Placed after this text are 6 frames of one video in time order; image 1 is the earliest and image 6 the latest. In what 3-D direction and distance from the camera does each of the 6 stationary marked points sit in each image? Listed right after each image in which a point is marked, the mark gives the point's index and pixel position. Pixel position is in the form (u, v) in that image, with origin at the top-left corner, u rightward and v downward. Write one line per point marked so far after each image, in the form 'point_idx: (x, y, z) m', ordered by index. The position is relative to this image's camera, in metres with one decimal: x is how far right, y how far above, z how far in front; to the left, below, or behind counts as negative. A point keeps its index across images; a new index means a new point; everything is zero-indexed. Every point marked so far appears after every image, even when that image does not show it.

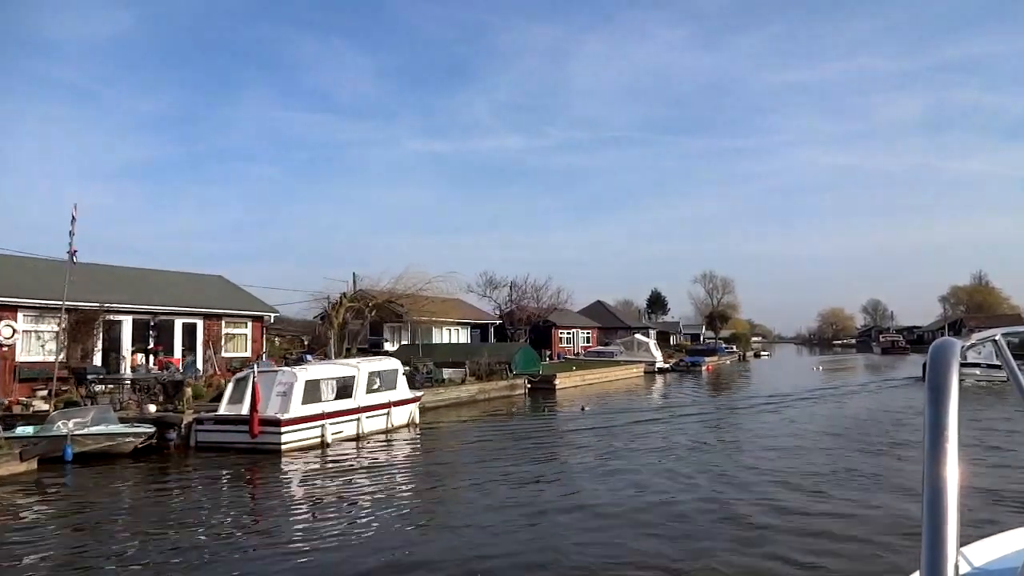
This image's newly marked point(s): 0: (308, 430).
0: (-3.8, -2.7, +14.7) m
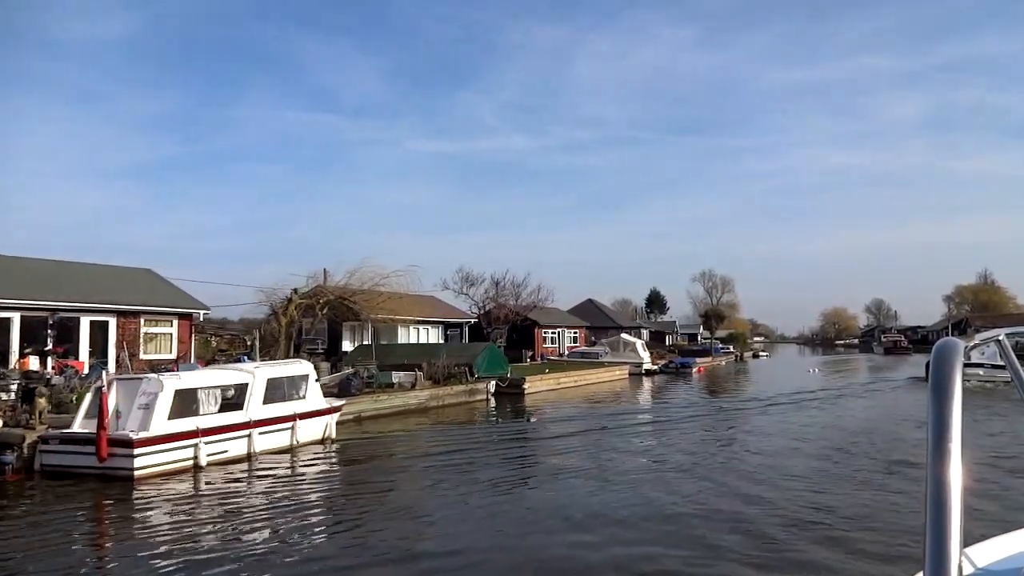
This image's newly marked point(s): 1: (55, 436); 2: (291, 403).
0: (-5.1, -2.5, +12.0) m
1: (-6.9, -2.2, +11.9) m
2: (-4.1, -2.1, +14.4) m
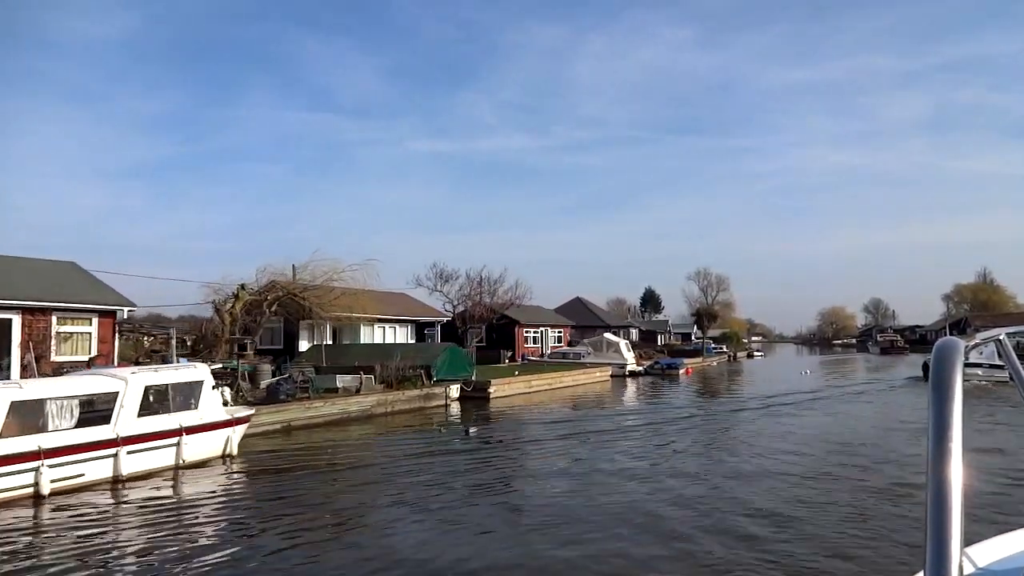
0: (-6.3, -2.4, +9.9) m
1: (-8.1, -2.1, +9.8) m
2: (-5.3, -2.0, +12.3) m
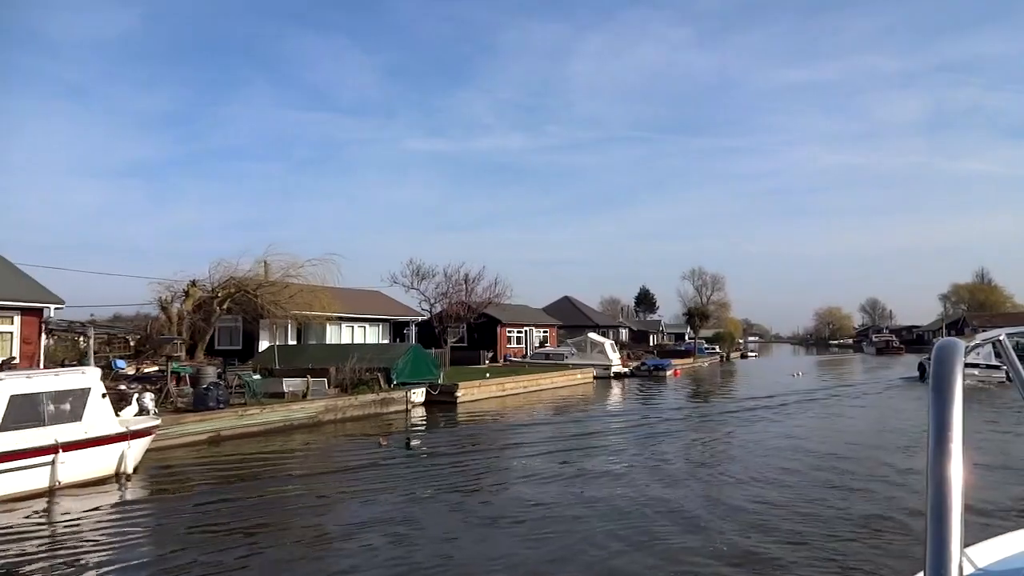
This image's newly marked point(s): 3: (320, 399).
0: (-7.2, -2.3, +8.2) m
1: (-9.0, -2.0, +8.0) m
2: (-6.2, -1.9, +10.5) m
3: (-4.8, -2.8, +19.3) m
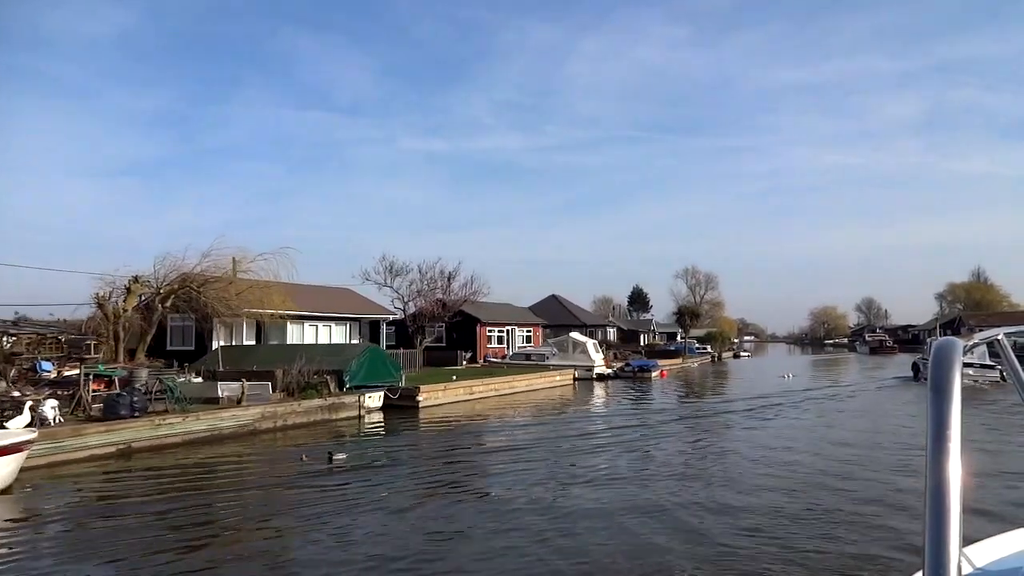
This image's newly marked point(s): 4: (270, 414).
0: (-8.1, -2.2, +6.5) m
1: (-9.9, -1.9, +6.3) m
2: (-7.1, -1.8, +8.8) m
3: (-5.7, -2.6, +17.6) m
4: (-5.3, -2.8, +17.6) m
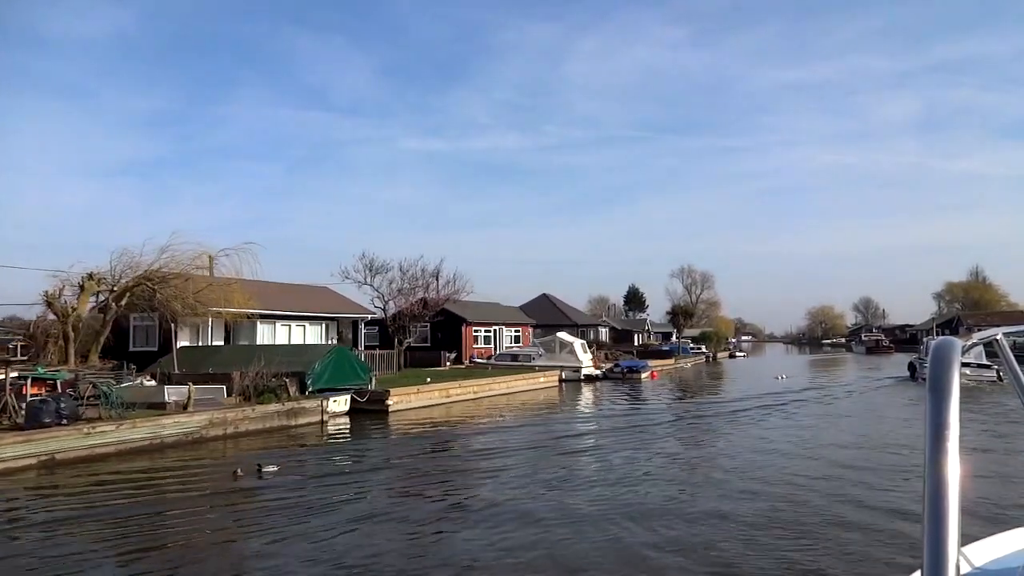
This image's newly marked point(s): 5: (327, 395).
0: (-8.7, -2.1, +5.3) m
1: (-10.5, -1.8, +5.1) m
2: (-7.7, -1.7, +7.6) m
3: (-6.4, -2.6, +16.4) m
4: (-6.0, -2.8, +16.4) m
5: (-4.6, -2.7, +19.6) m
